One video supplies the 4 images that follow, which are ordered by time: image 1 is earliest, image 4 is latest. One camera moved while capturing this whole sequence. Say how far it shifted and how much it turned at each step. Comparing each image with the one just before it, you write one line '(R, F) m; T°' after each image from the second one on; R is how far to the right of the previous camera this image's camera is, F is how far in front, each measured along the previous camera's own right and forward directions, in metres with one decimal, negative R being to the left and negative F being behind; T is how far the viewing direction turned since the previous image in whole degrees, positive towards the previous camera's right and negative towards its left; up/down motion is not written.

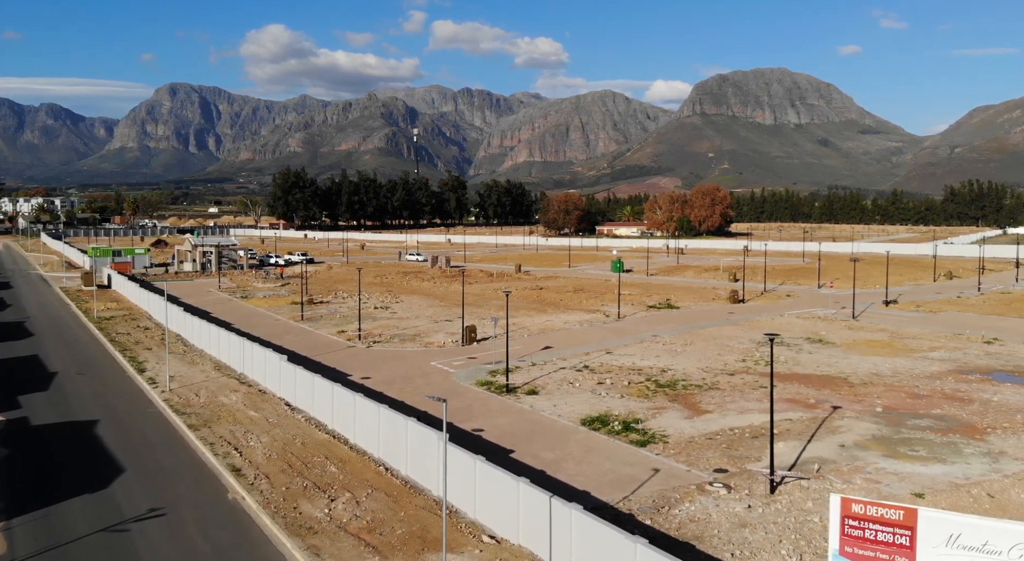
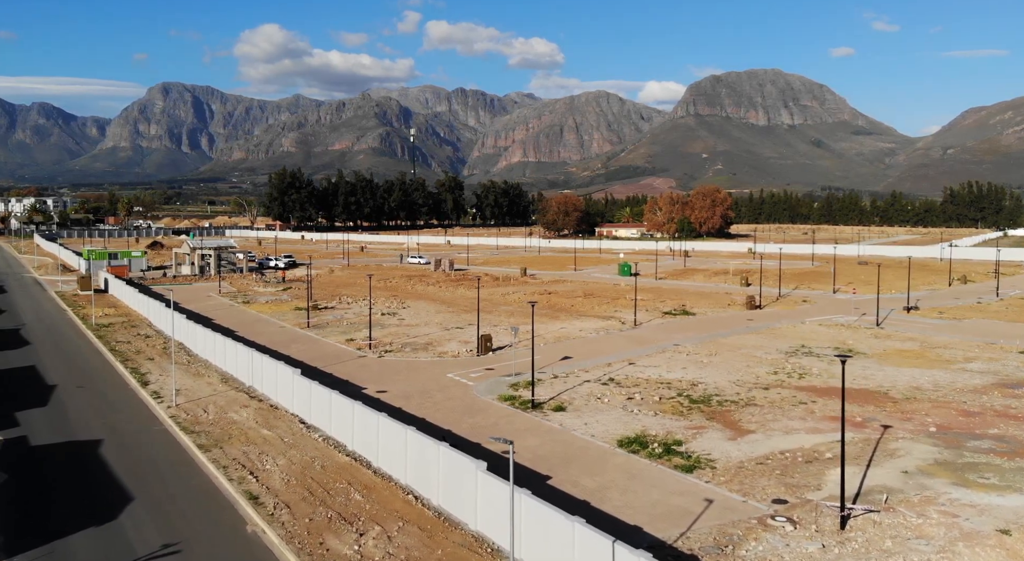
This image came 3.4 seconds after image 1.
(-1.3, +1.6) m; 0°
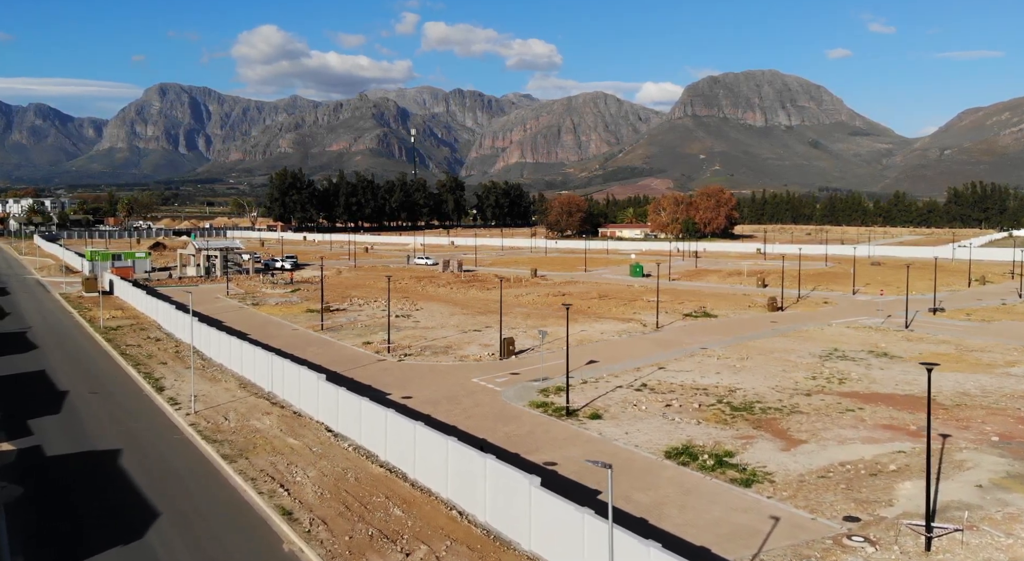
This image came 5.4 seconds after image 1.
(-1.4, +1.2) m; 0°
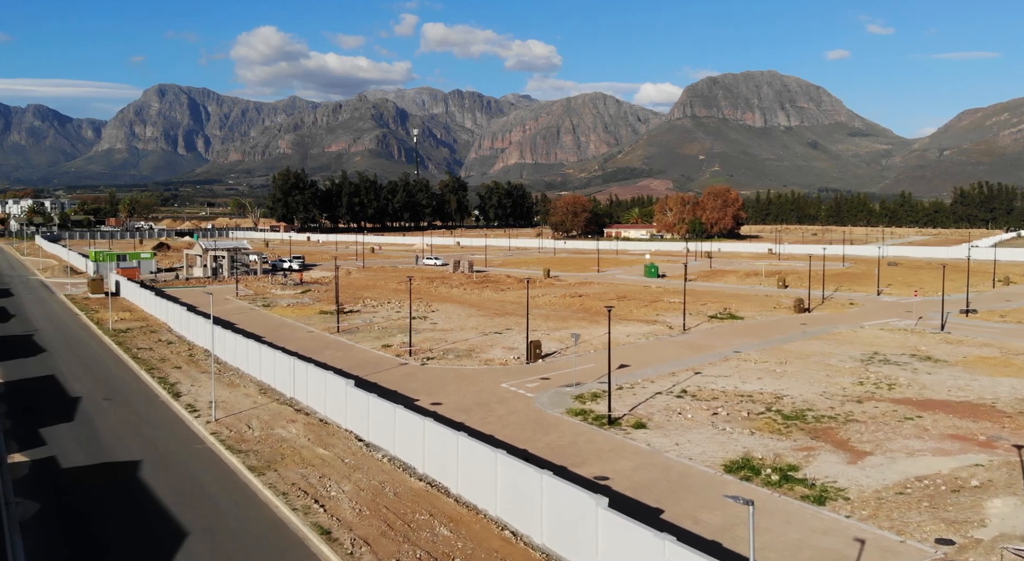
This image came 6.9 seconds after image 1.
(-1.4, +1.5) m; 0°
